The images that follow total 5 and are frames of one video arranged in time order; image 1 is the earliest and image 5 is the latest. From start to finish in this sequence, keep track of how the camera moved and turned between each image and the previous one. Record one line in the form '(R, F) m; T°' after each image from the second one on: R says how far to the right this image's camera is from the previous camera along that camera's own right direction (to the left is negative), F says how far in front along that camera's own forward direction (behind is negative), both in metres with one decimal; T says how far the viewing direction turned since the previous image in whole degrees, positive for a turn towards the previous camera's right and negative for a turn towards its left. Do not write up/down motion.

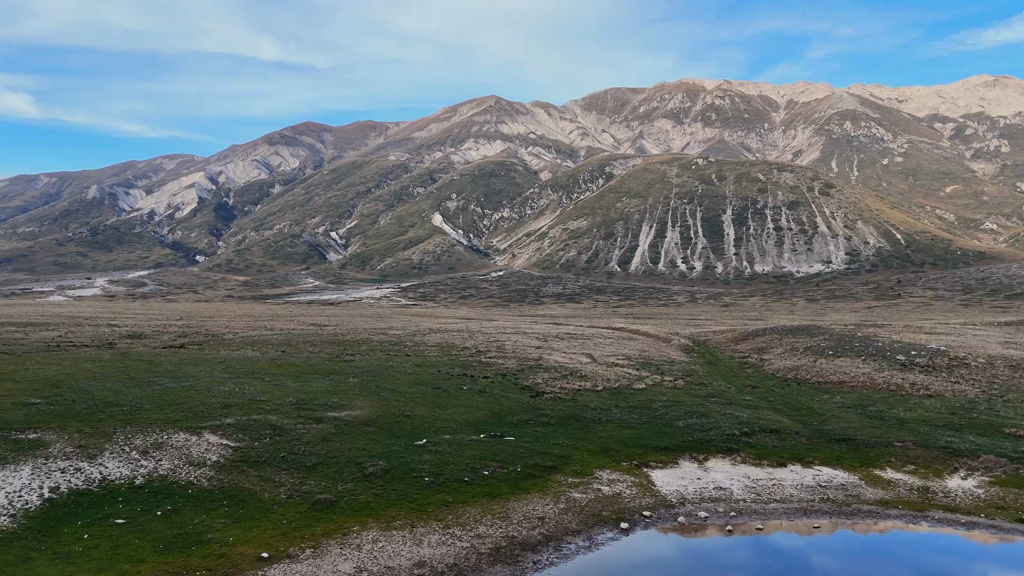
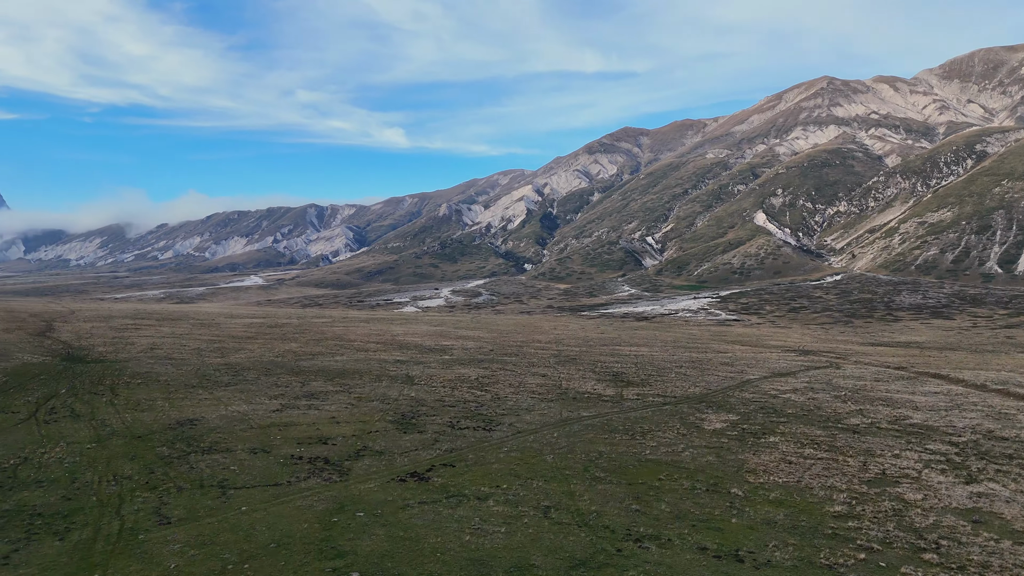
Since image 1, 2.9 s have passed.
(-2.0, +12.0) m; -25°
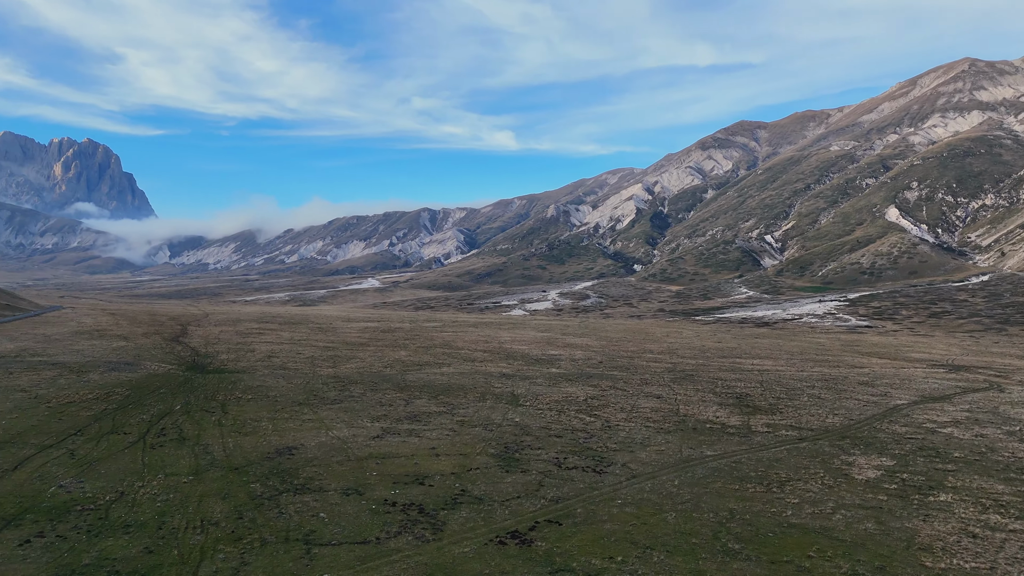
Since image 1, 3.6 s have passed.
(-0.2, +3.2) m; -9°
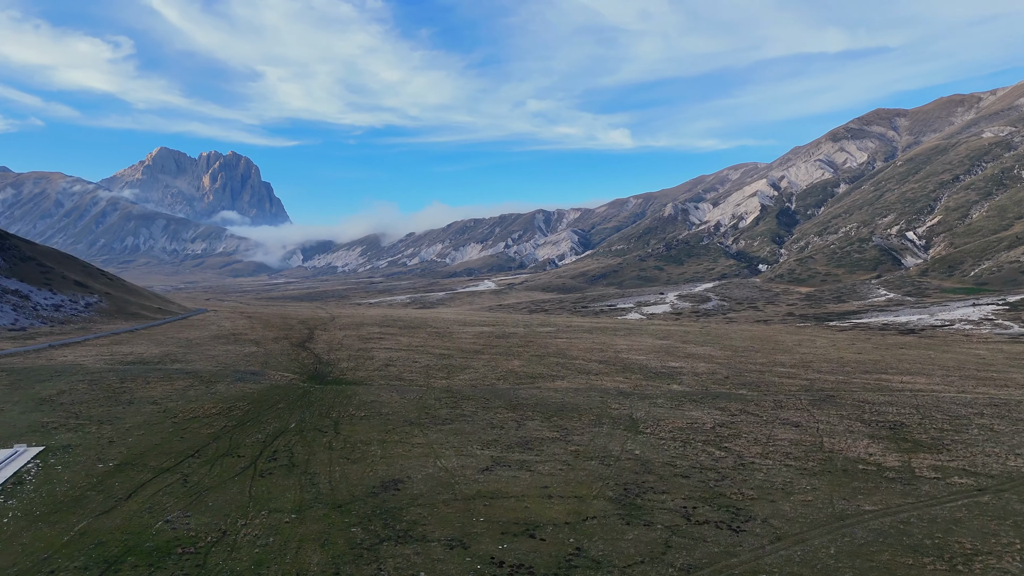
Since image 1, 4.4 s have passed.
(-0.2, +3.0) m; -9°
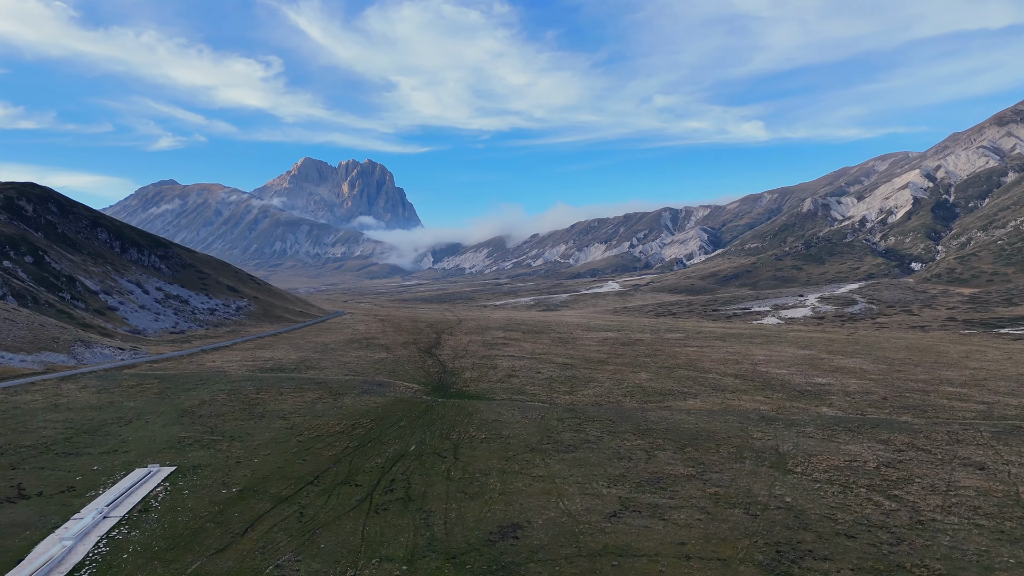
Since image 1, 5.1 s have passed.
(-0.2, +3.1) m; -10°
